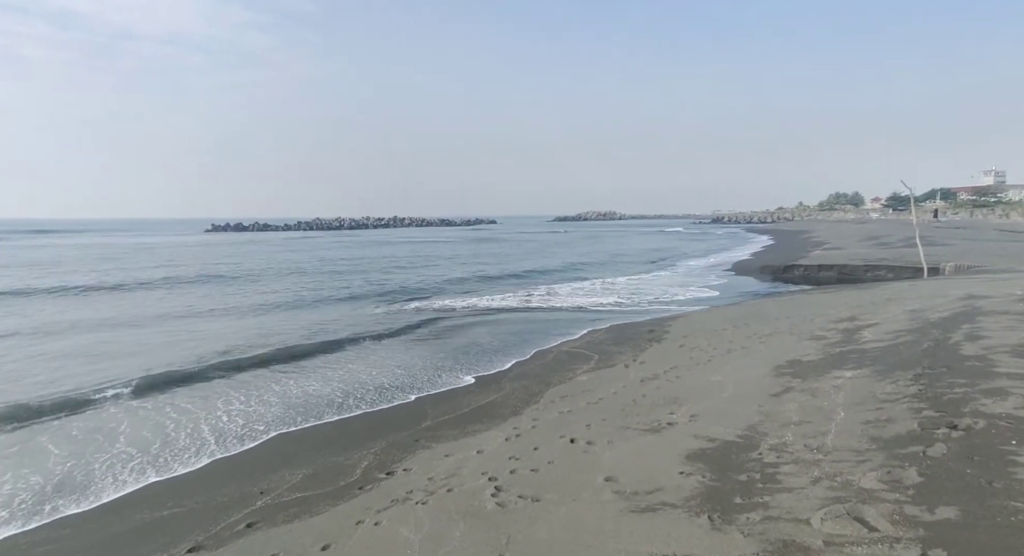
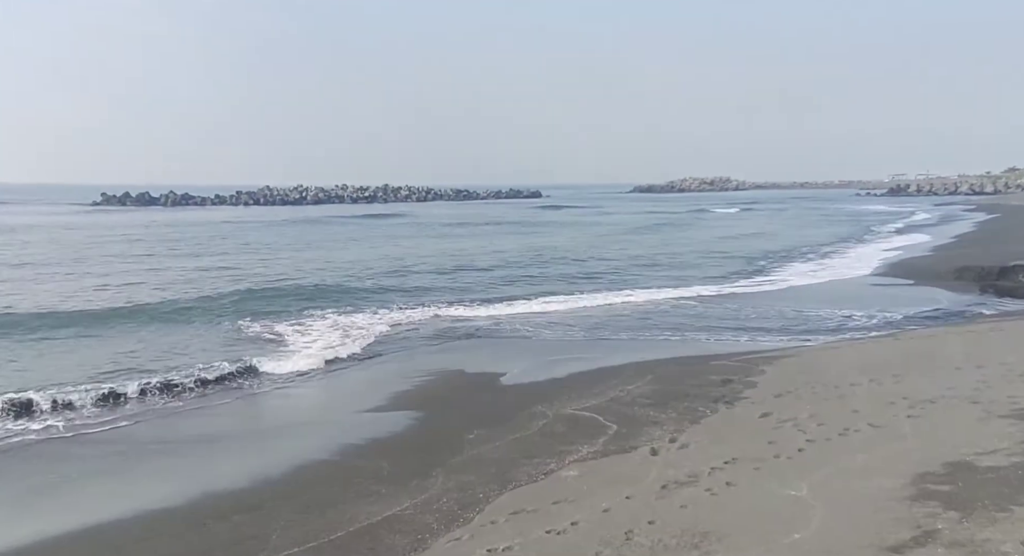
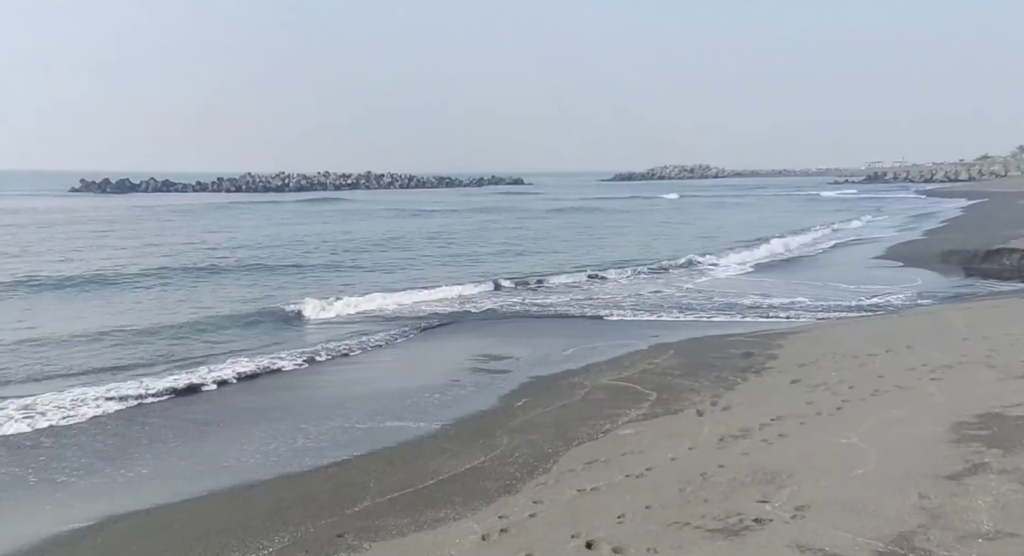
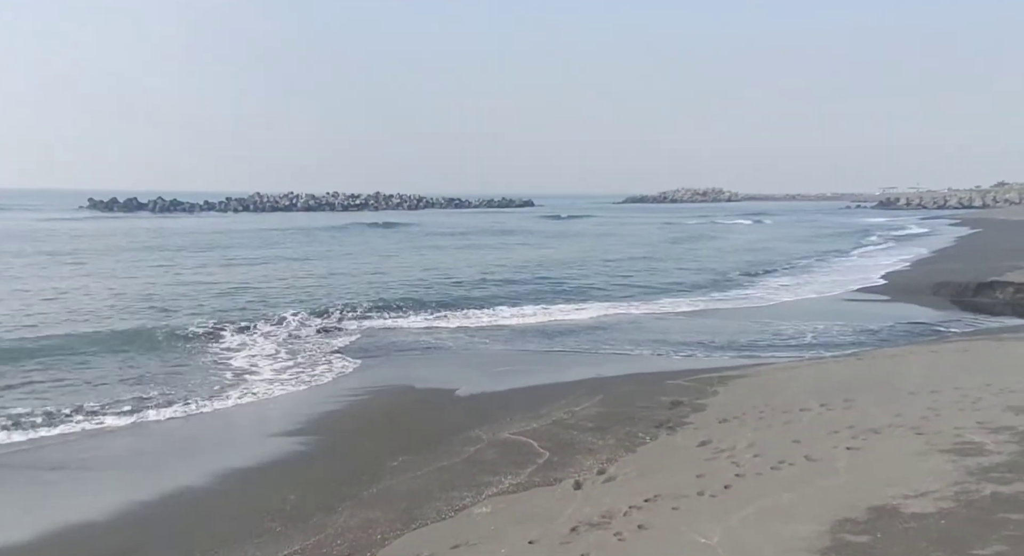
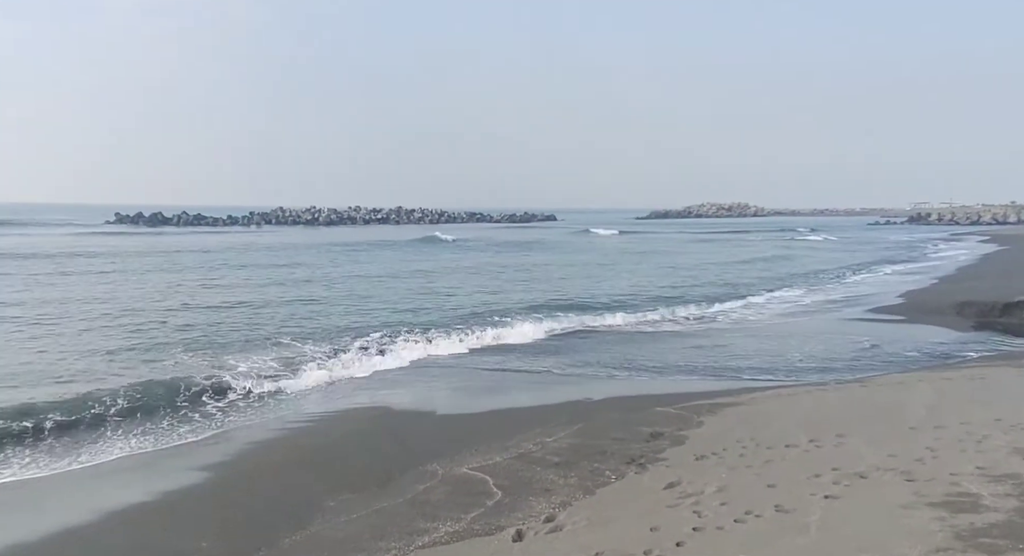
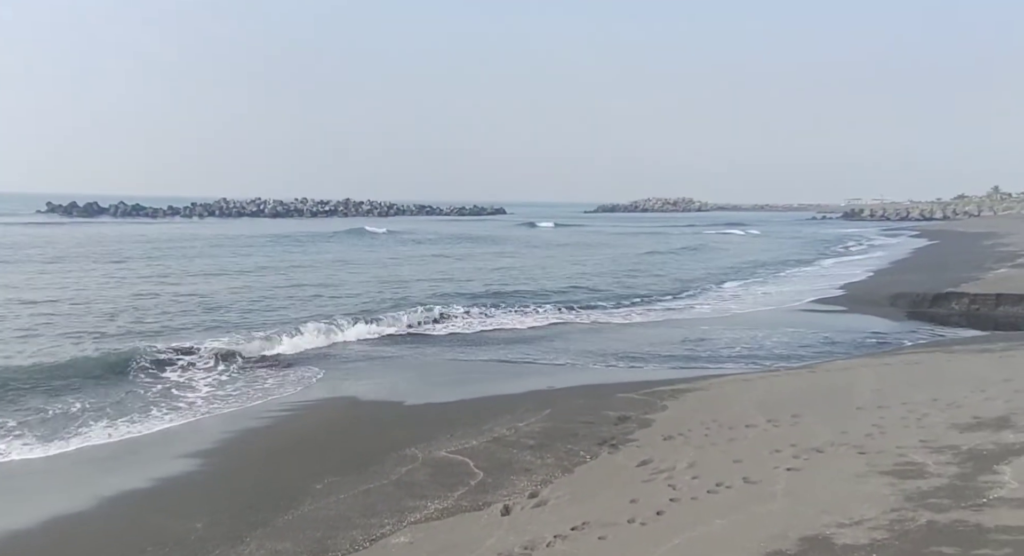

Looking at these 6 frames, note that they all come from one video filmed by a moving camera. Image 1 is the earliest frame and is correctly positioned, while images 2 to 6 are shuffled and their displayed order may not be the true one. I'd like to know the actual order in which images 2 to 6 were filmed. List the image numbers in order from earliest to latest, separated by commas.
3, 2, 4, 6, 5
